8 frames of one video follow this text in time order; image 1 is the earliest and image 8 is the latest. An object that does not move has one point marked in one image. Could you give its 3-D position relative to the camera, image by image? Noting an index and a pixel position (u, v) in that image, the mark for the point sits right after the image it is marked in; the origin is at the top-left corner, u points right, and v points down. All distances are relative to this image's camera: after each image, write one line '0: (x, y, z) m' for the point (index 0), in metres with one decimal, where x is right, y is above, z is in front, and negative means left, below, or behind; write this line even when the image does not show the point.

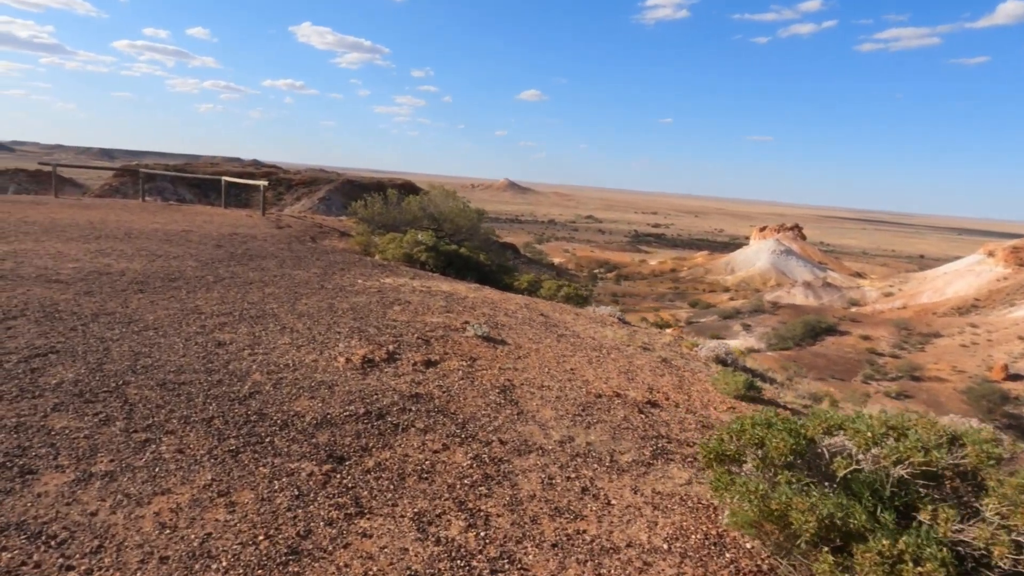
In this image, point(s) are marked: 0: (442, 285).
0: (-1.5, +0.1, +14.1) m
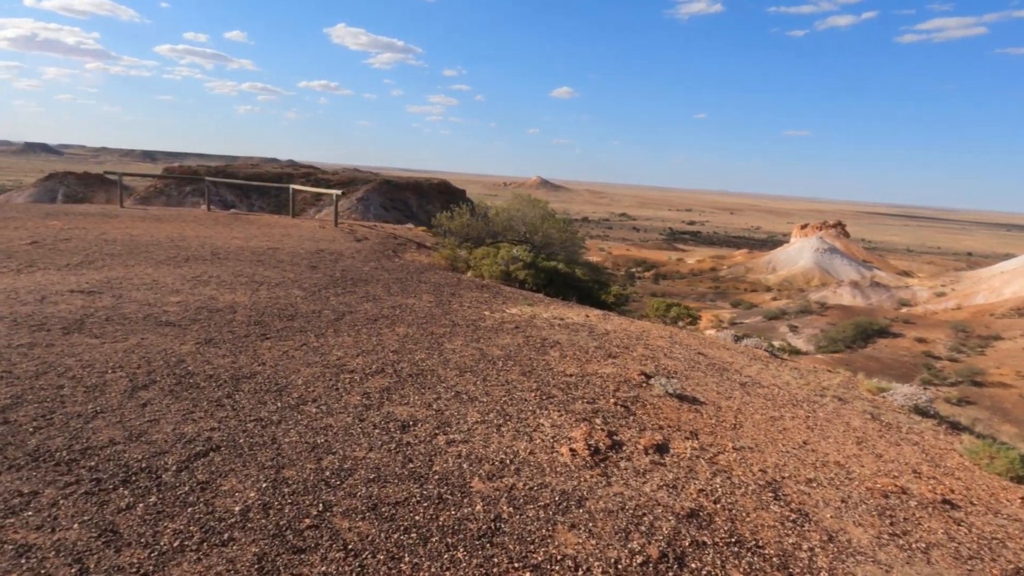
0: (+1.1, -0.5, +12.5) m
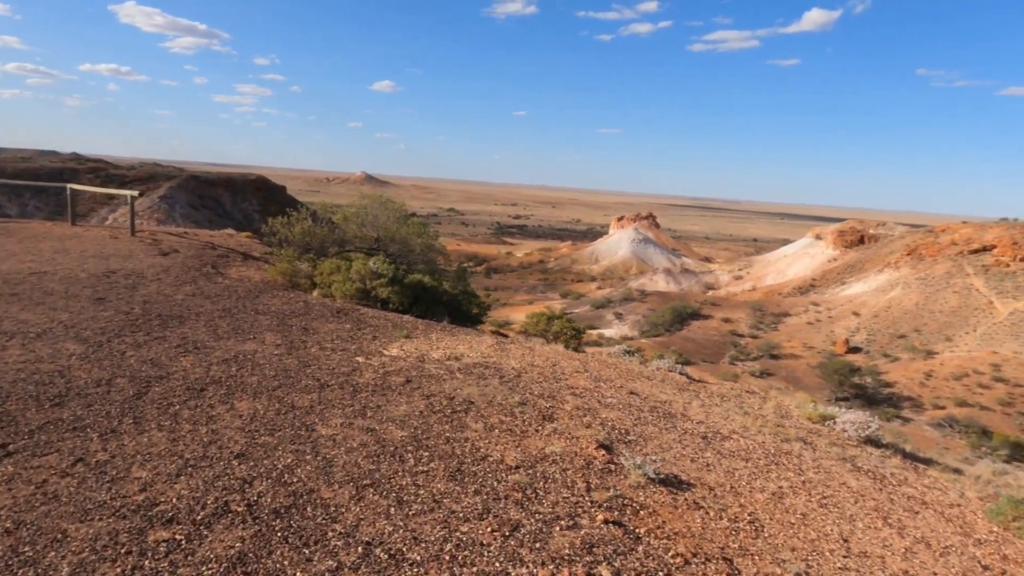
0: (-0.8, -0.9, +10.0) m
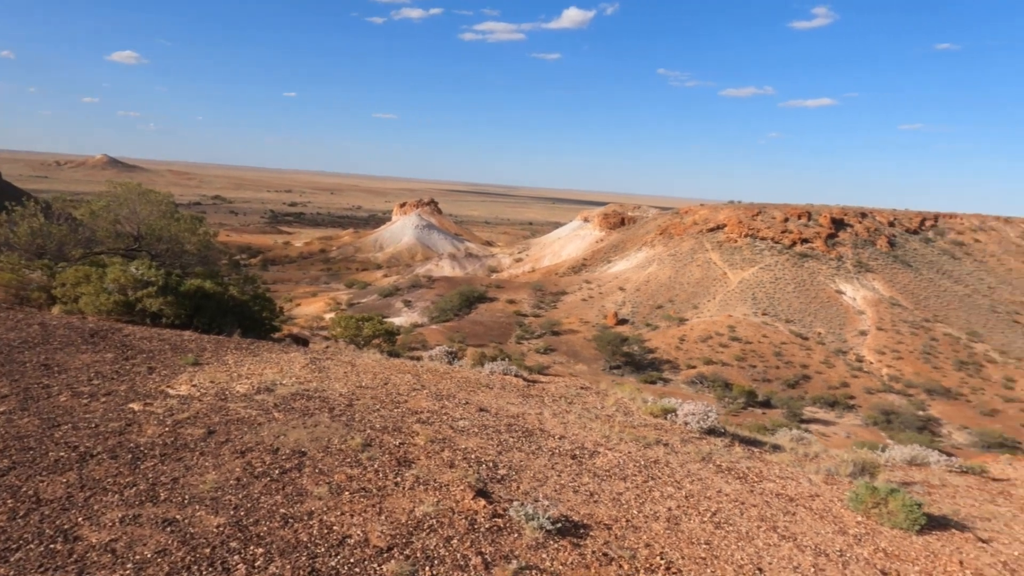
0: (-3.0, -1.0, +8.2) m
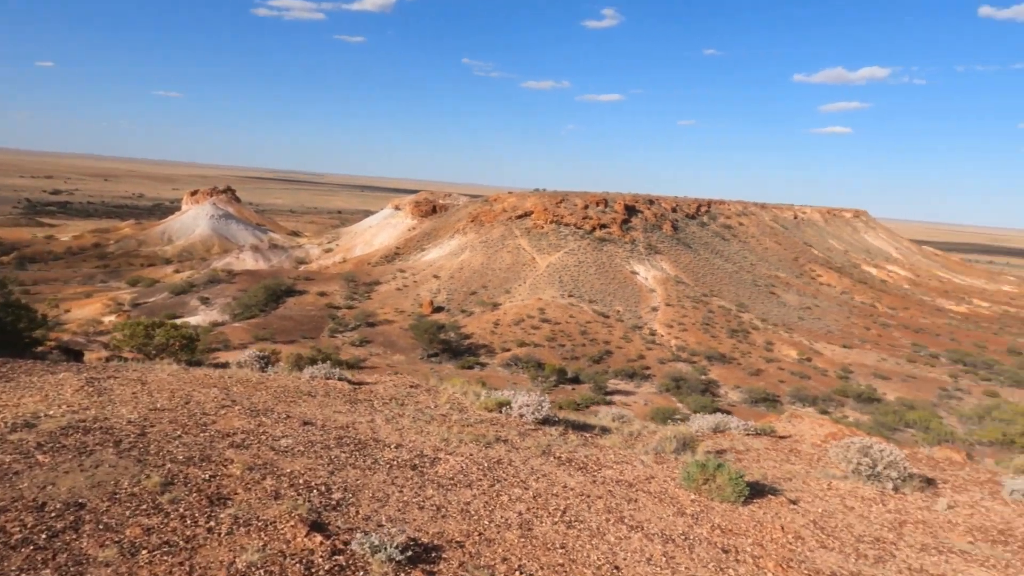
0: (-4.9, -1.1, +6.7) m
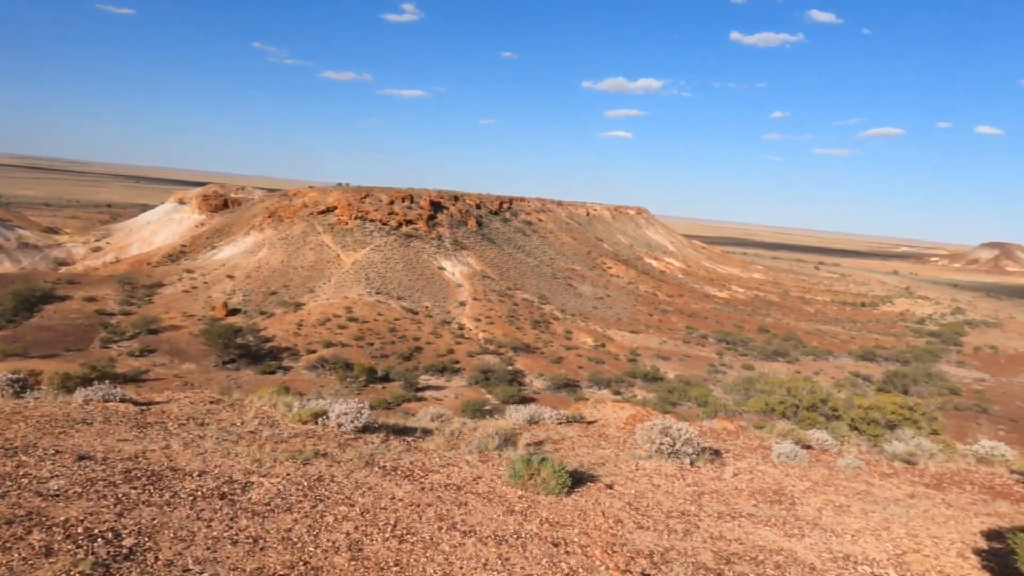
0: (-6.4, -1.3, +4.9) m
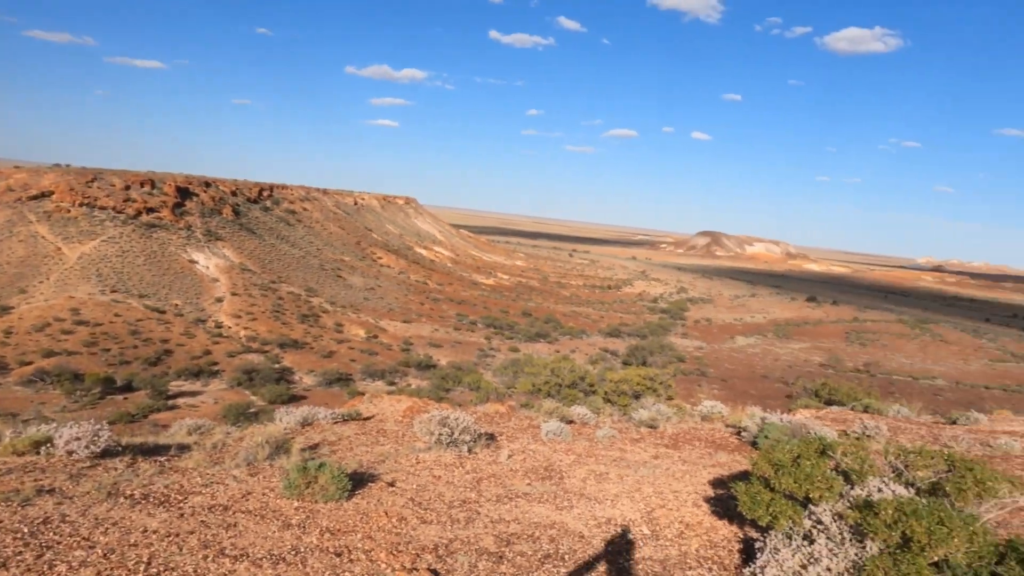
0: (-7.5, -1.5, +2.4) m
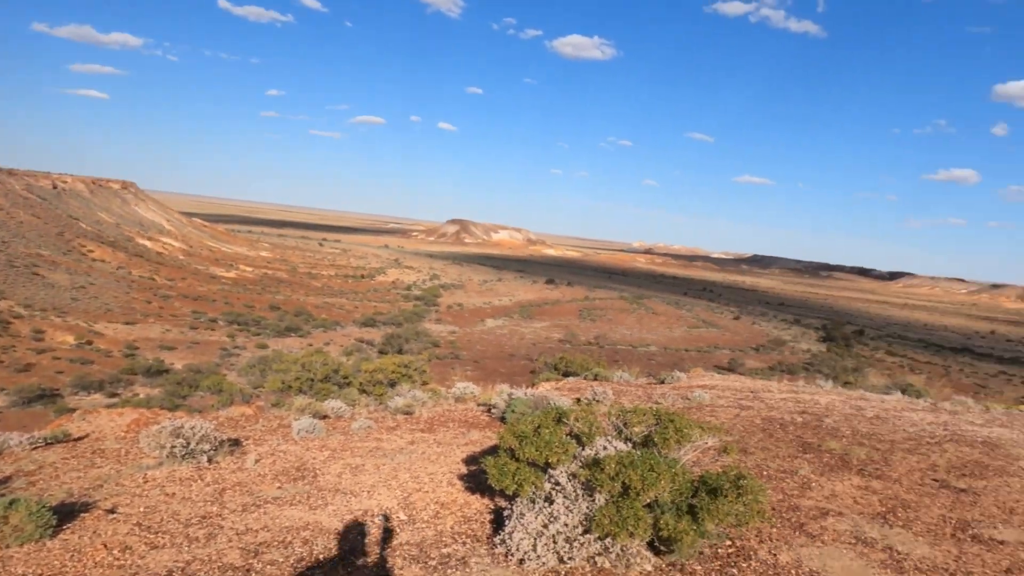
0: (-7.9, -1.8, -0.4) m
